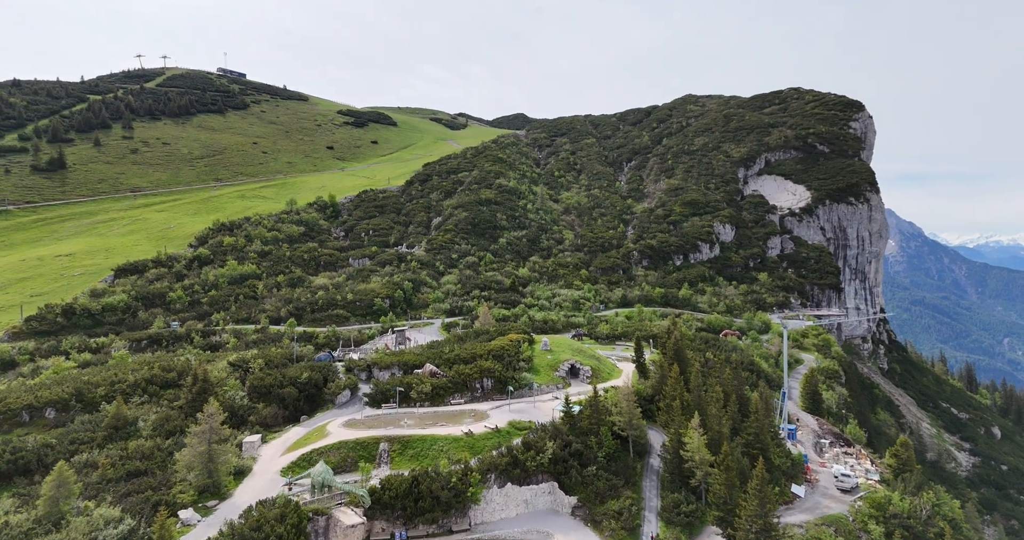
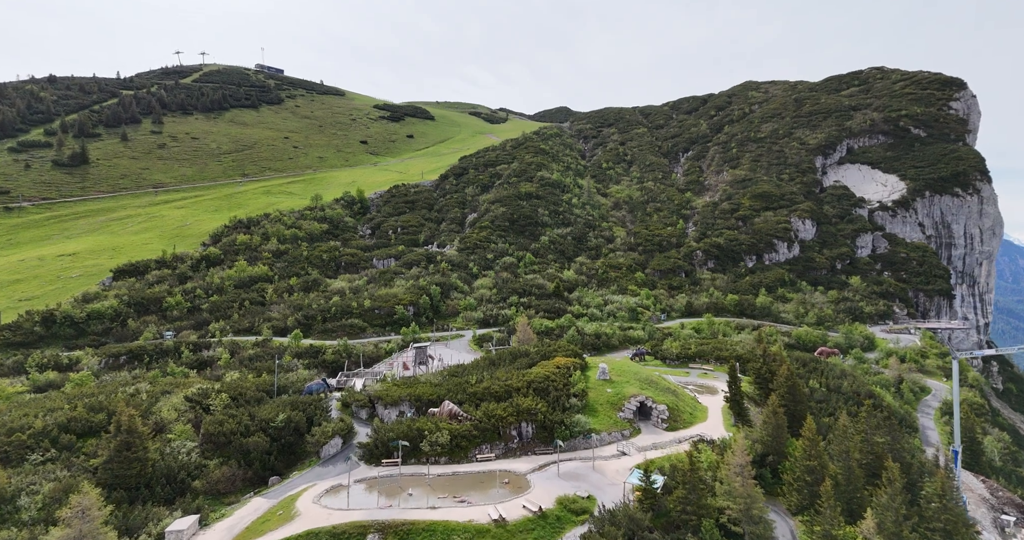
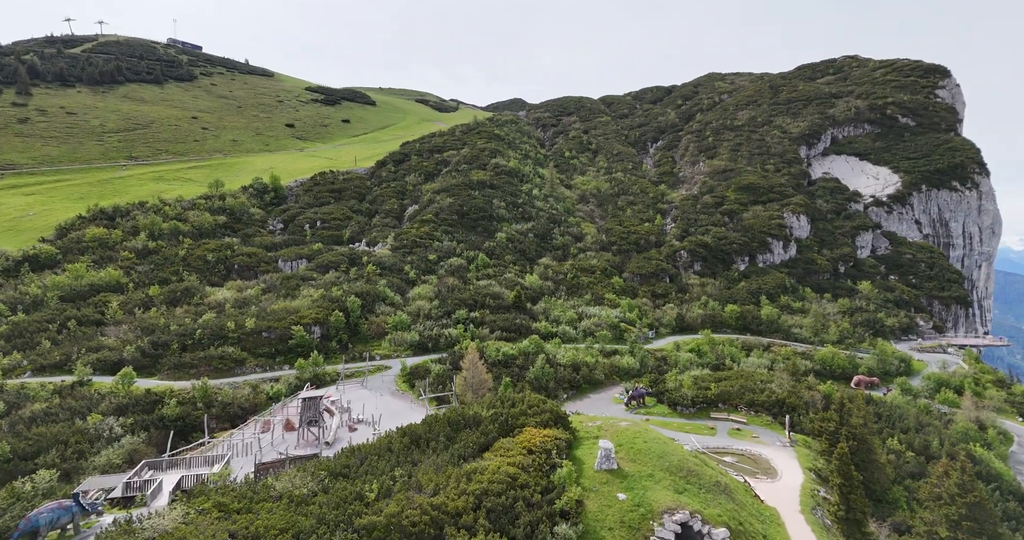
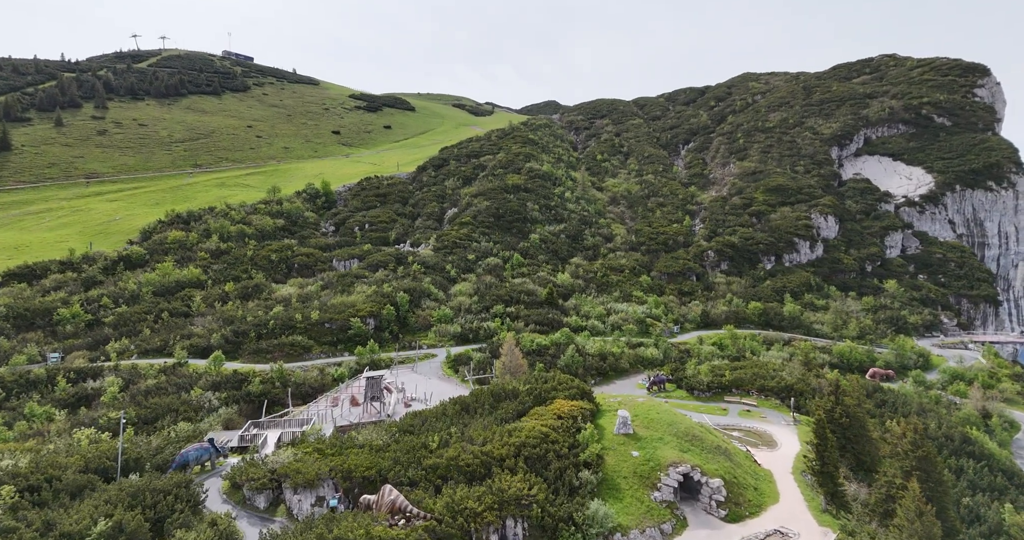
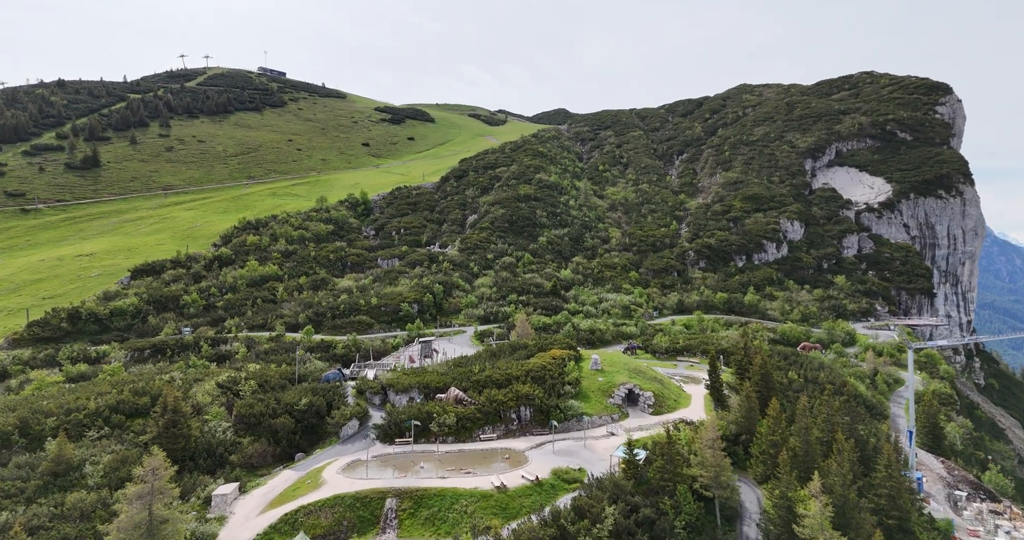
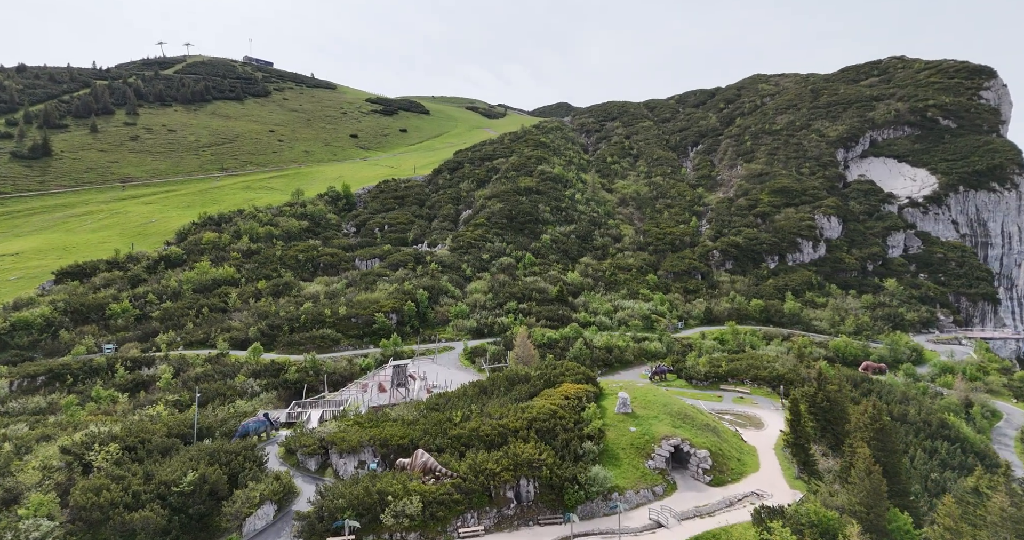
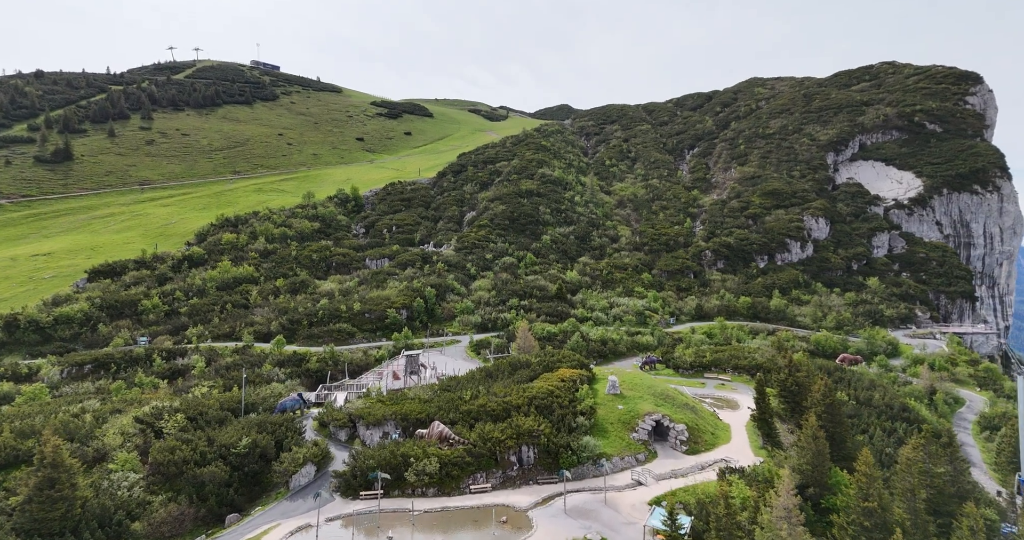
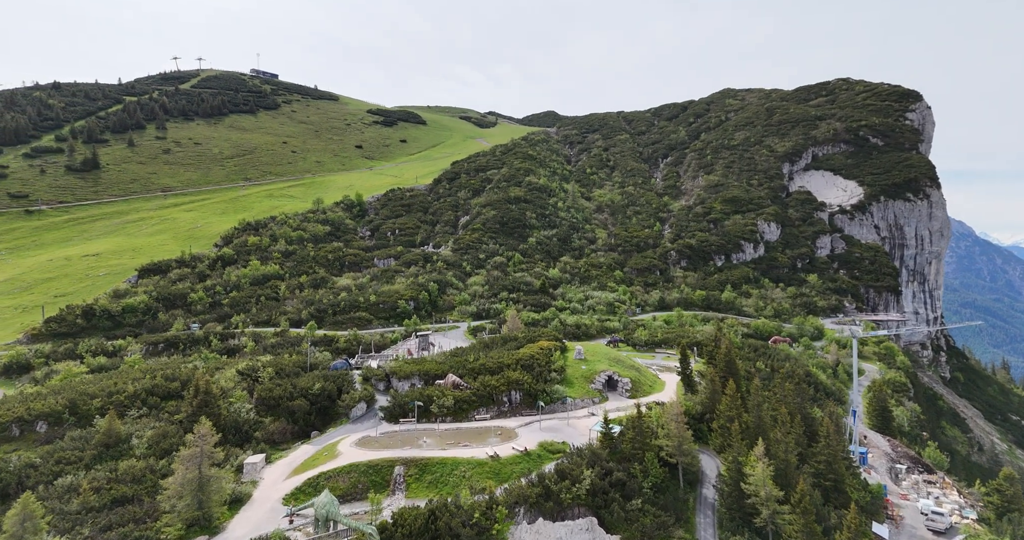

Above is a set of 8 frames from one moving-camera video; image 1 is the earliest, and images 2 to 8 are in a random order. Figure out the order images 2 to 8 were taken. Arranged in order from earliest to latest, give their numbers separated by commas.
8, 5, 2, 7, 6, 4, 3
